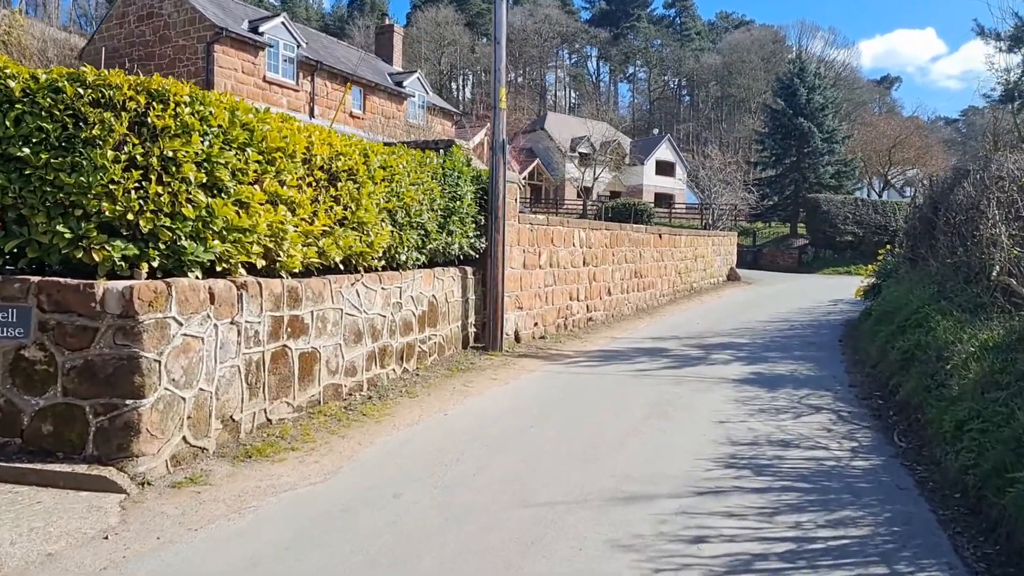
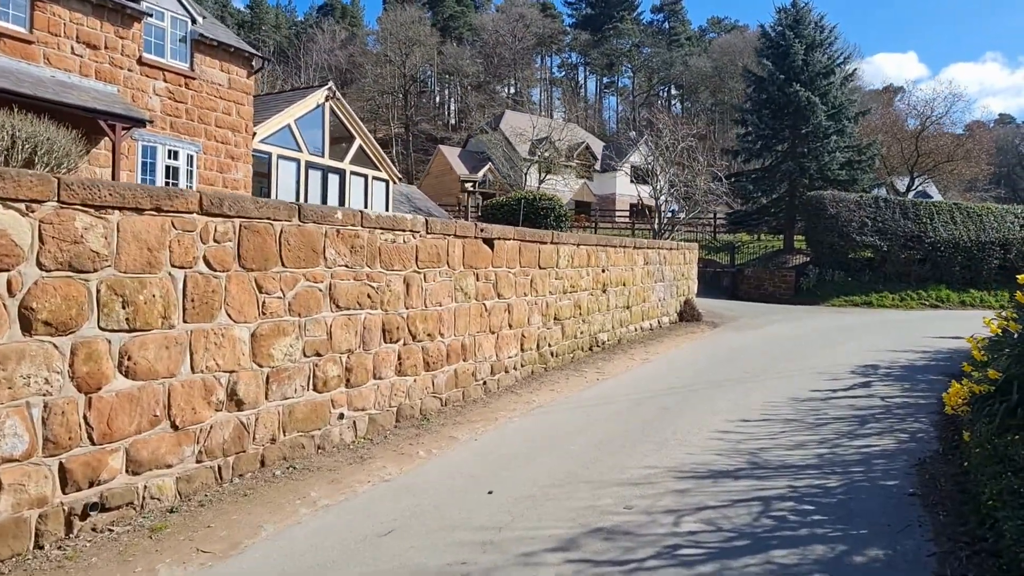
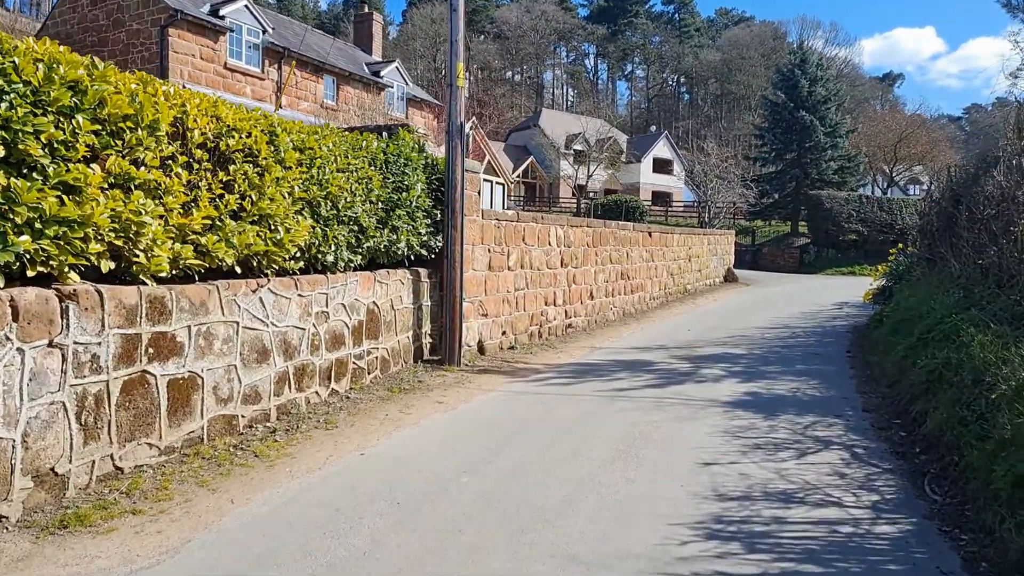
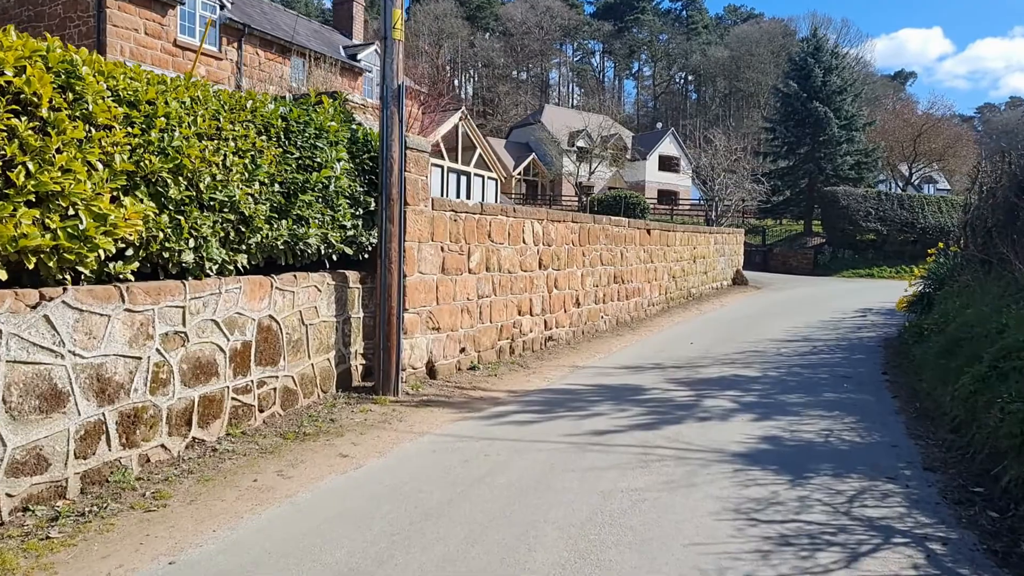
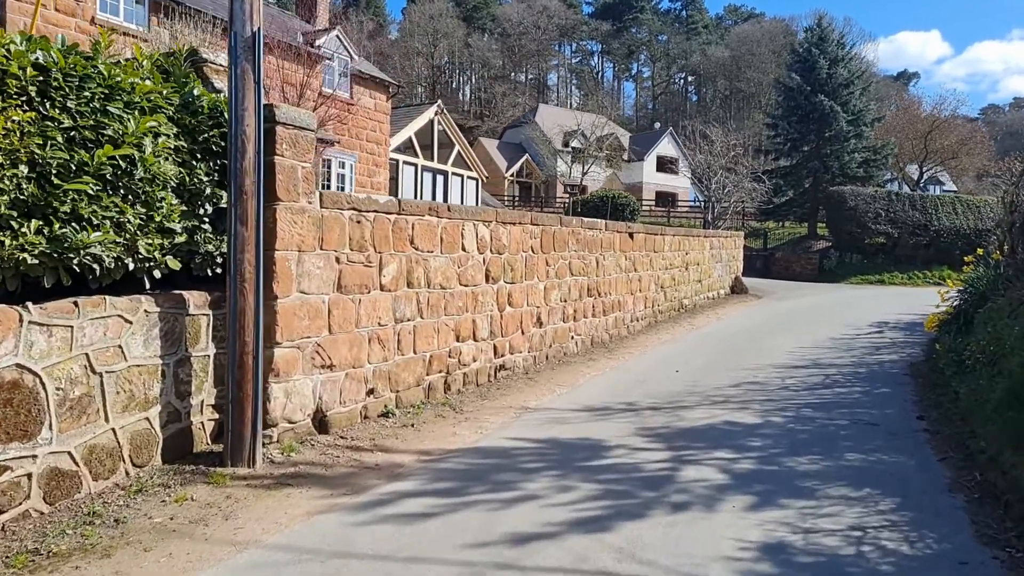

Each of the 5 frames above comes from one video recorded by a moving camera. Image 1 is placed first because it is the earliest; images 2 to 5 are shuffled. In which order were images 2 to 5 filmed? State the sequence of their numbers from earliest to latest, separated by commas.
3, 4, 5, 2
